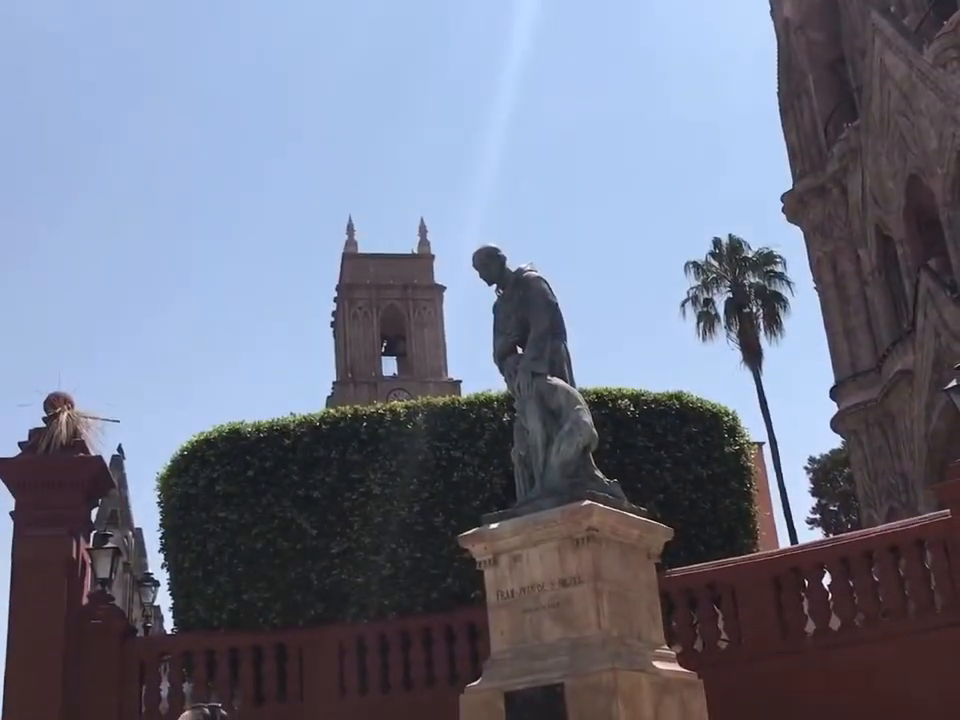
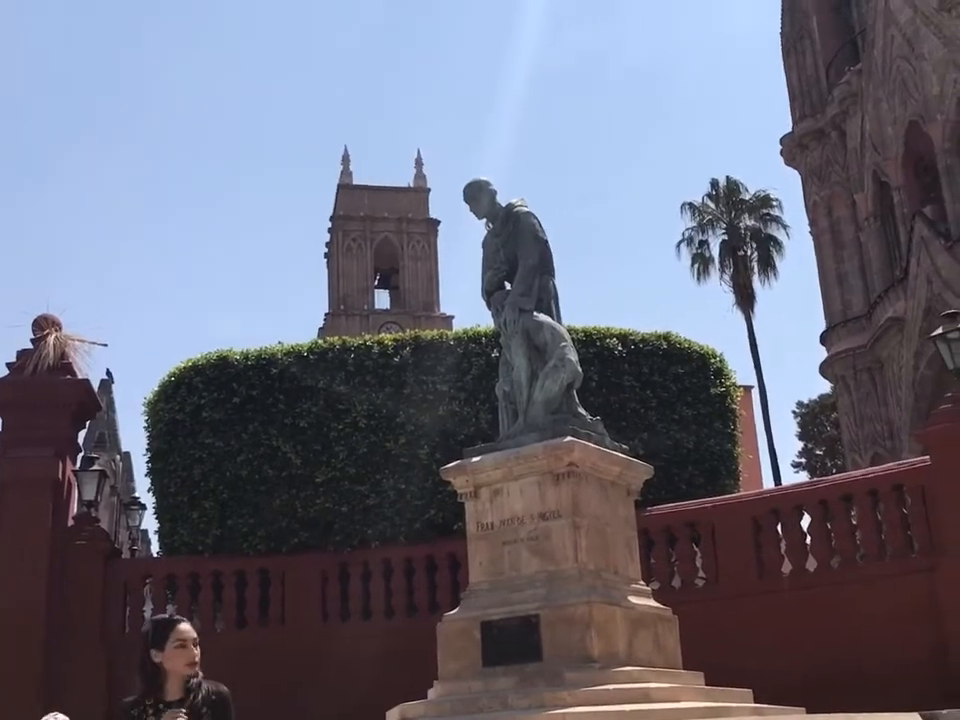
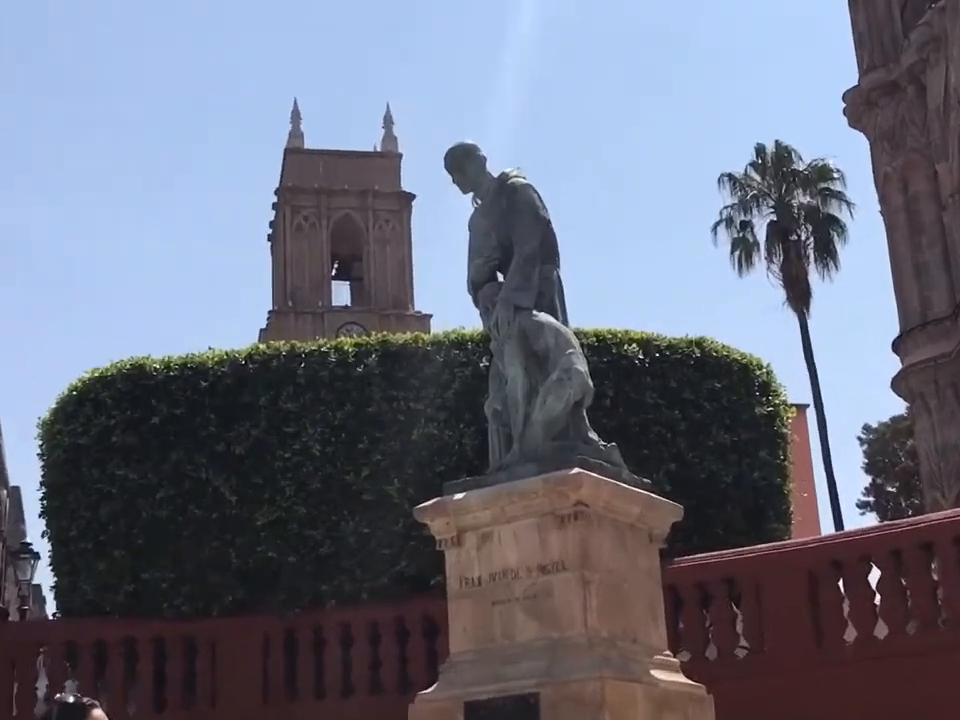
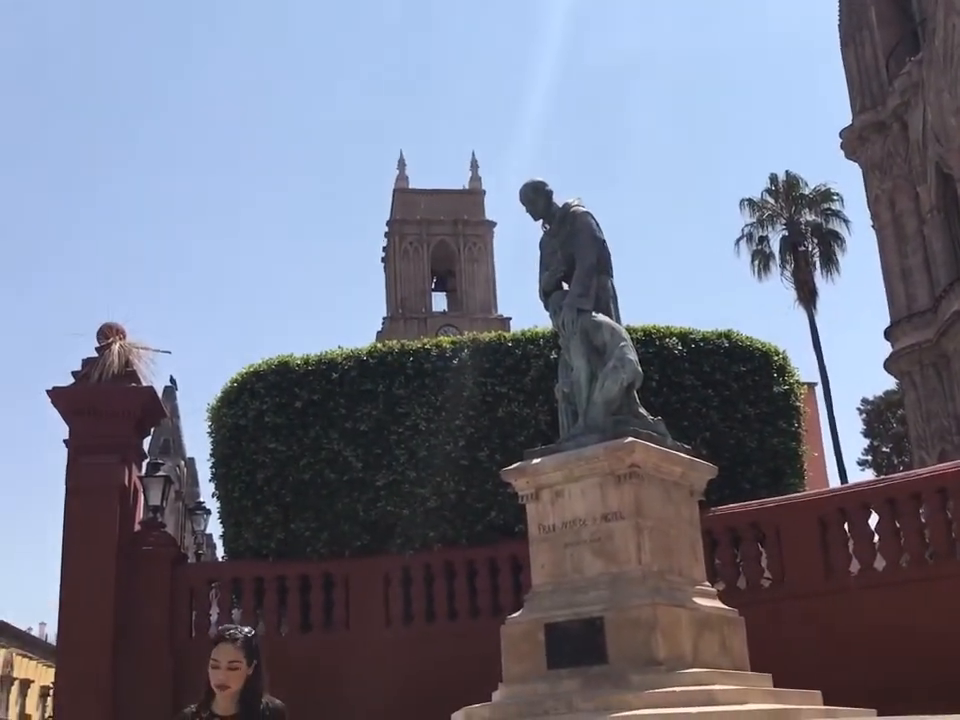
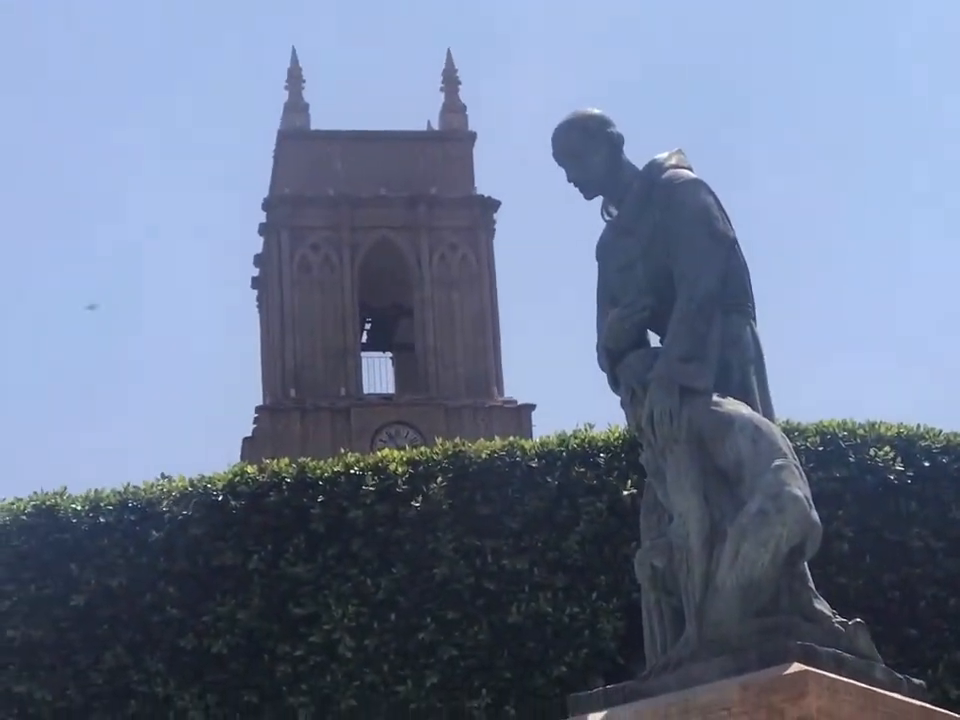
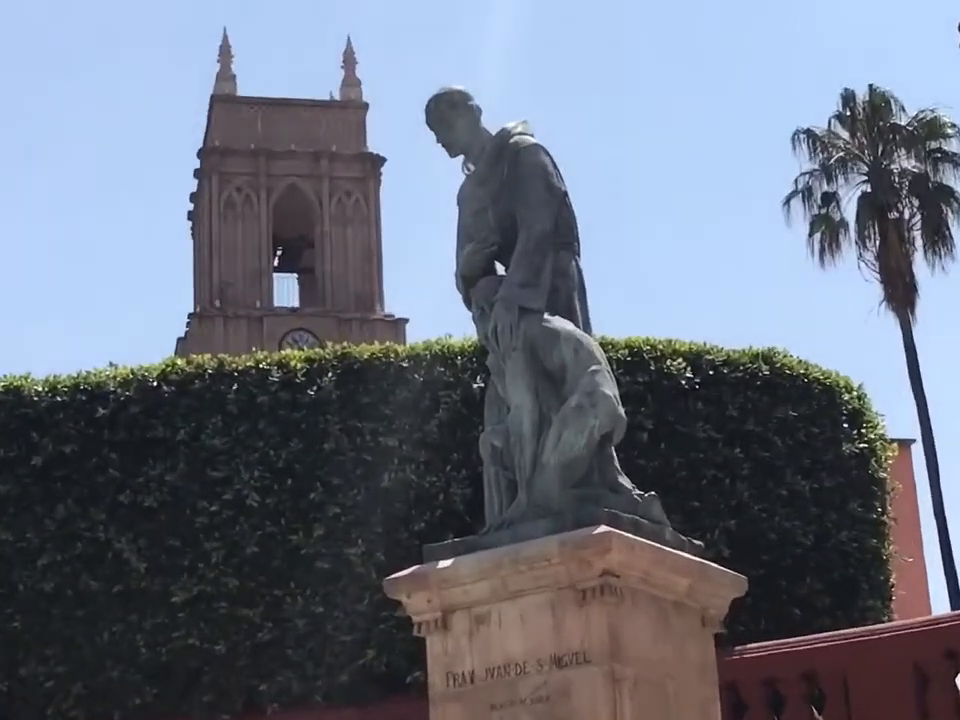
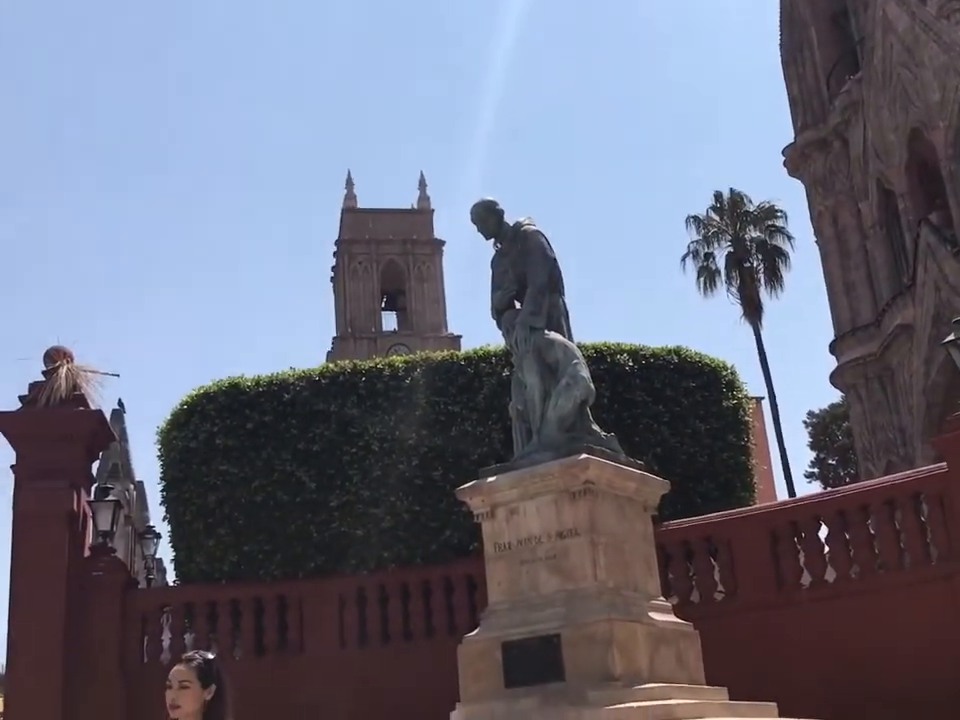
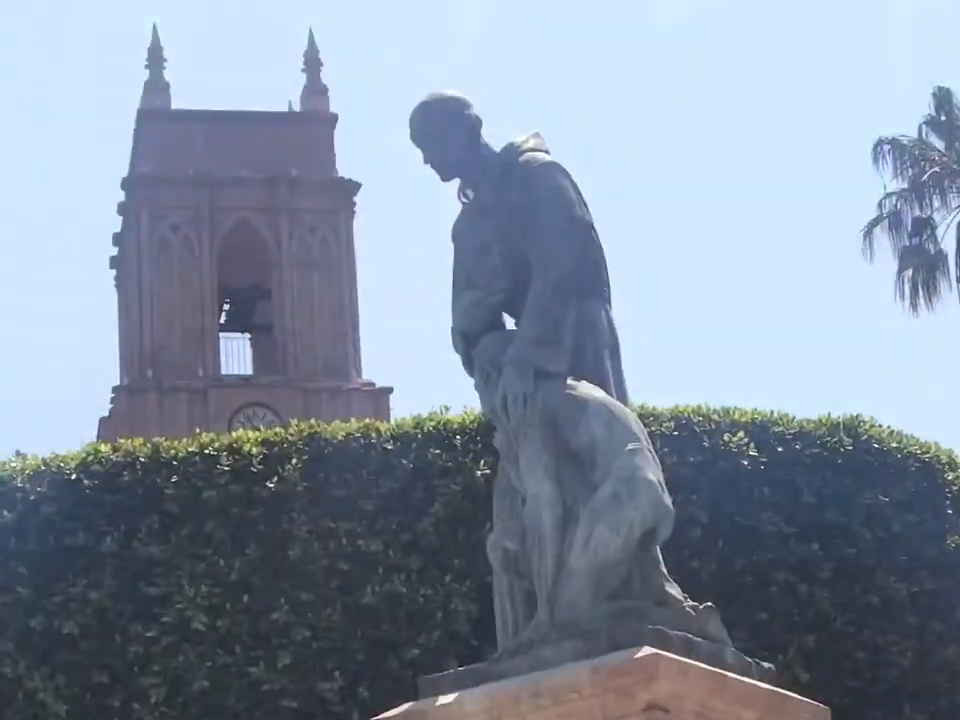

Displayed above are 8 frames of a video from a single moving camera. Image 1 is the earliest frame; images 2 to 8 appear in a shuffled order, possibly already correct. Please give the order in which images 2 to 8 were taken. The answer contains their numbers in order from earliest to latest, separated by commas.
7, 4, 2, 3, 6, 8, 5
